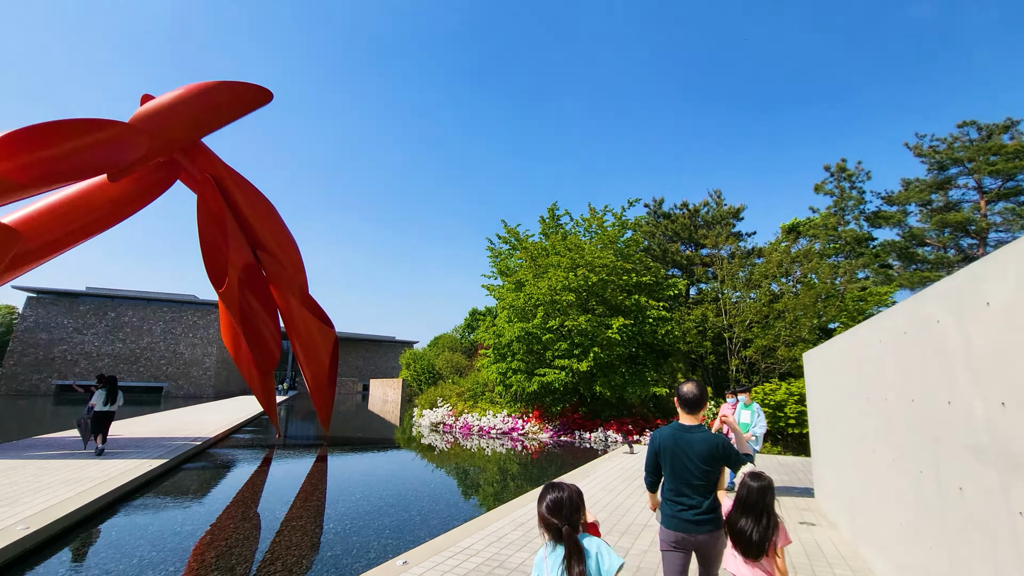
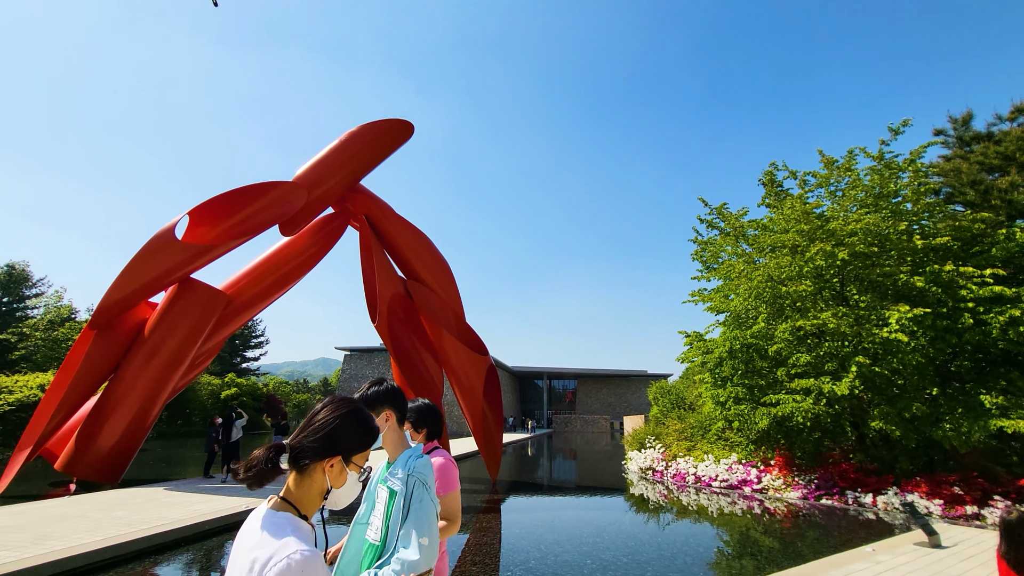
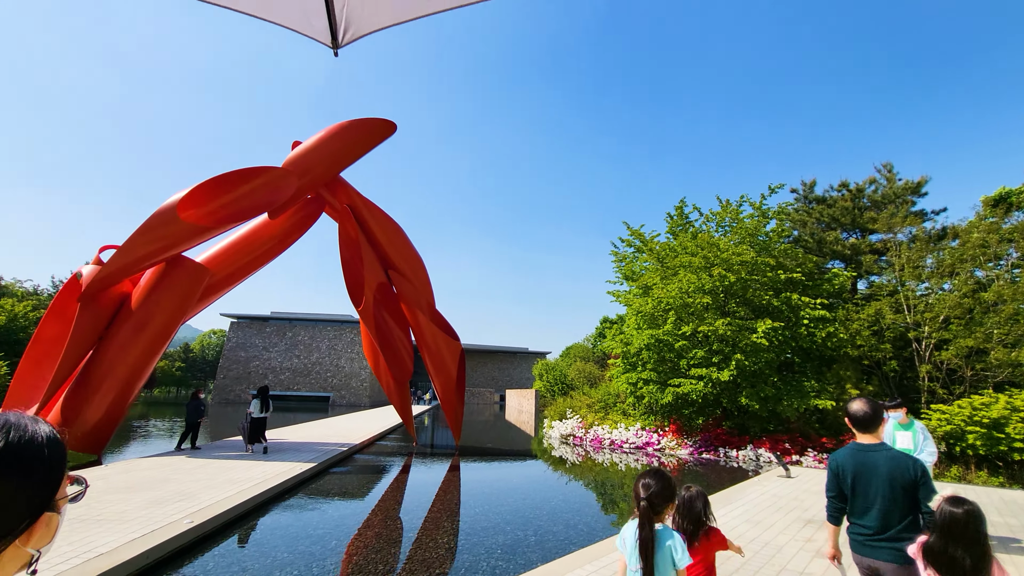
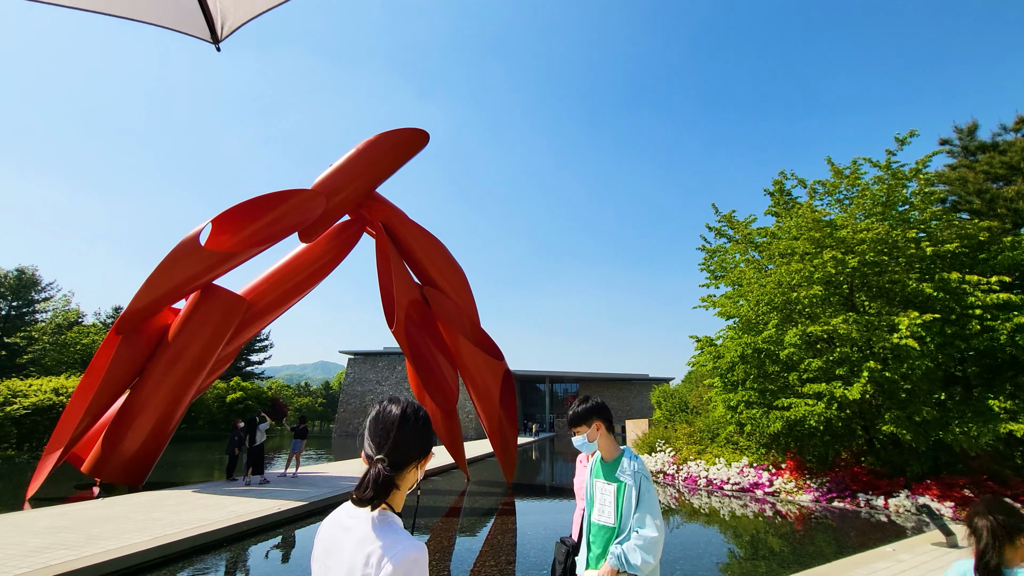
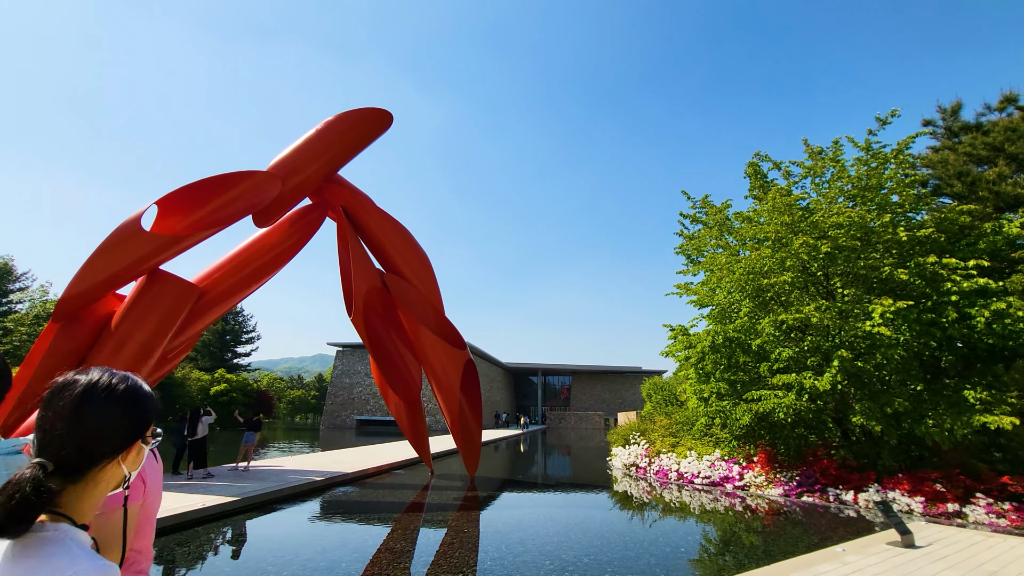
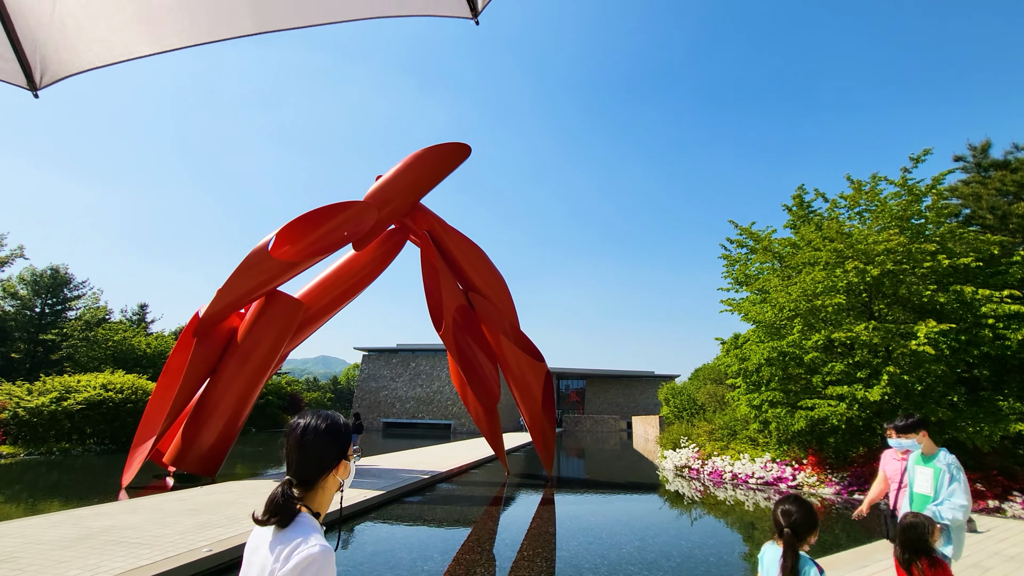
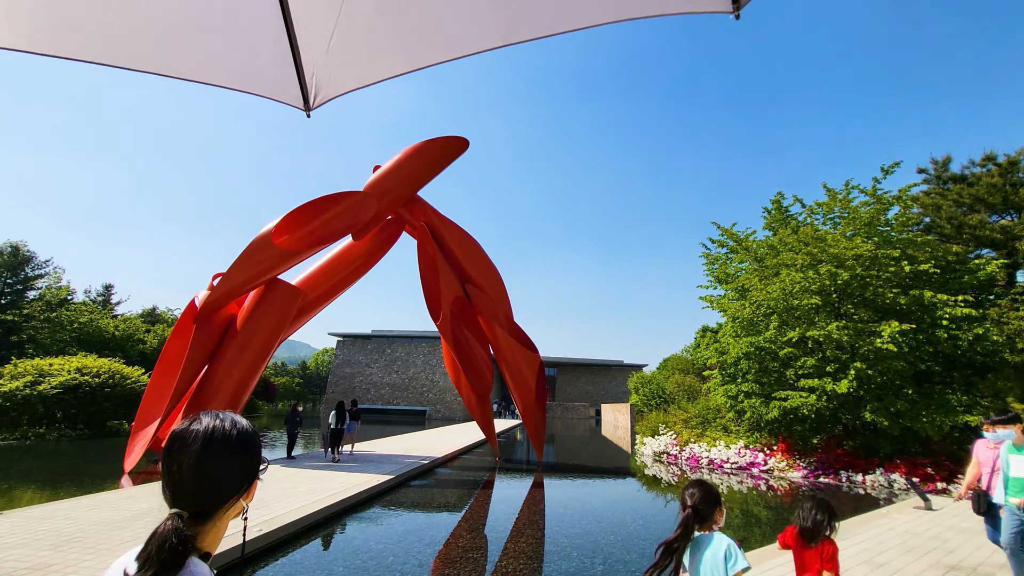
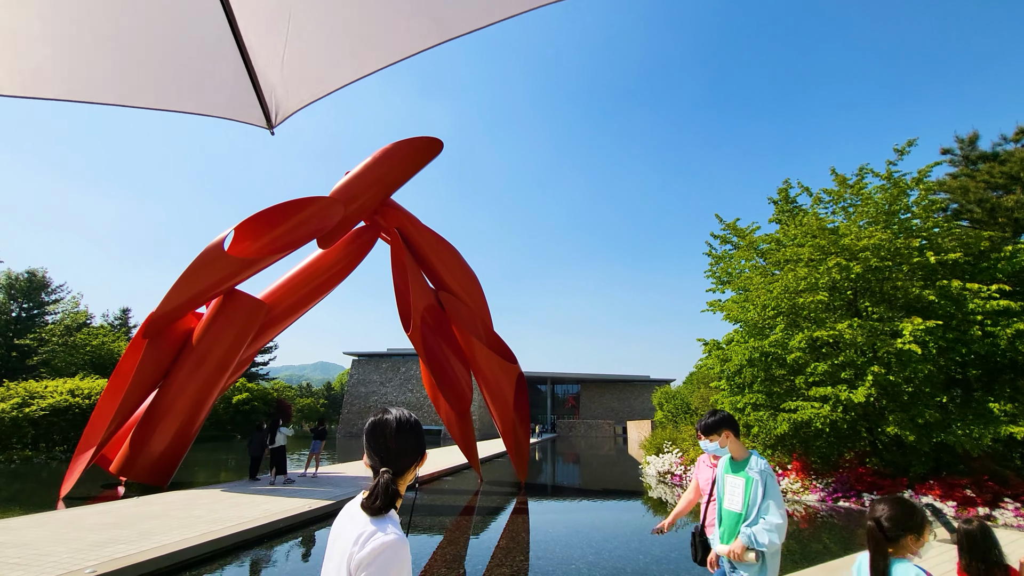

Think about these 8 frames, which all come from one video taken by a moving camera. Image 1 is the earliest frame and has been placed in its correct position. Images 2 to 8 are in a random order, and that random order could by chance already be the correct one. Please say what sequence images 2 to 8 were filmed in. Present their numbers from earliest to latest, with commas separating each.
3, 7, 6, 8, 4, 2, 5
